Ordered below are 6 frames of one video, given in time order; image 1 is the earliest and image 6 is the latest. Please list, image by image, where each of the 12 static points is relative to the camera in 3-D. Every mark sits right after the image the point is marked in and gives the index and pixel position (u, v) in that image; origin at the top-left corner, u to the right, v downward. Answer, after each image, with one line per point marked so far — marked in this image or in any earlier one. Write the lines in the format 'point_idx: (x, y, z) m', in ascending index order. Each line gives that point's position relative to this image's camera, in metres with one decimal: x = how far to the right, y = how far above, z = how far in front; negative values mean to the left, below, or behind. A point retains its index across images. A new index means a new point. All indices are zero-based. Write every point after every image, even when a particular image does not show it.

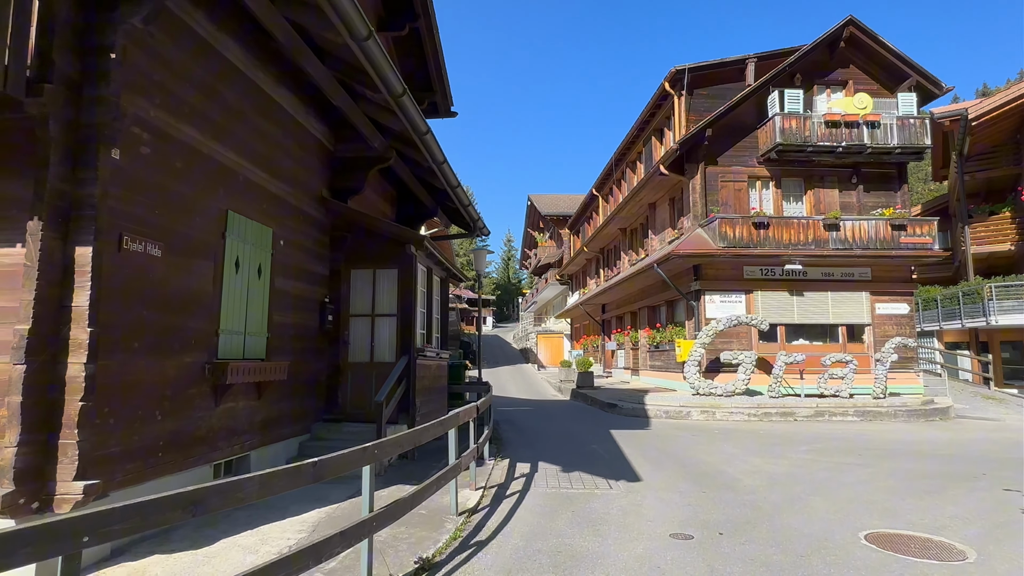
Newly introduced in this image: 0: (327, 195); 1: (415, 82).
0: (-2.5, +1.3, +8.0) m
1: (-1.9, +4.1, +11.7) m
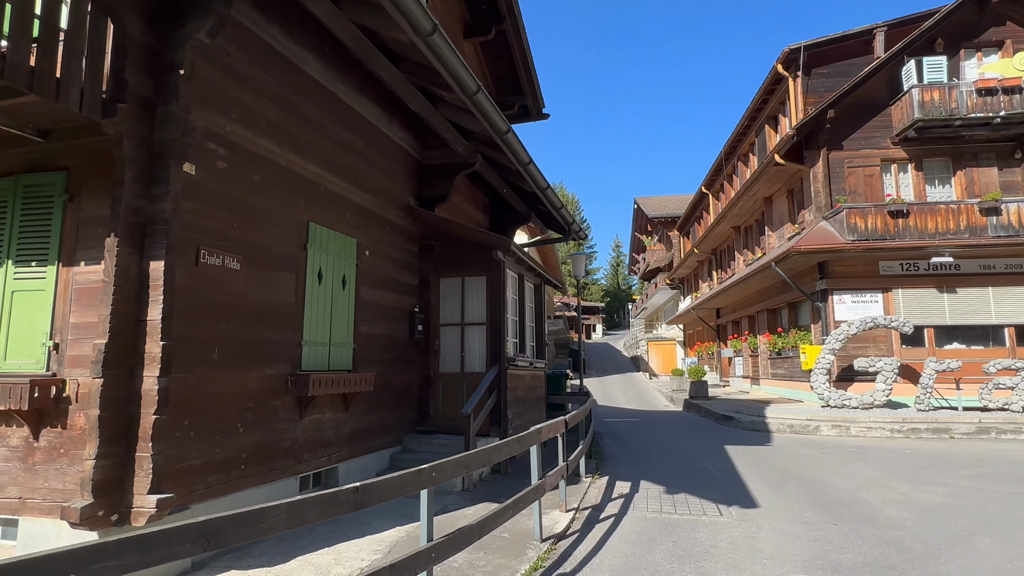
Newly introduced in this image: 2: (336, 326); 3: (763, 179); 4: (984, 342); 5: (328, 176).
0: (-1.3, +1.1, +8.0) m
1: (-0.1, +3.9, +11.6) m
2: (-1.8, -0.4, +6.0) m
3: (+7.1, +3.1, +16.7) m
4: (+11.1, -1.3, +13.8) m
5: (-1.9, +1.2, +6.1) m
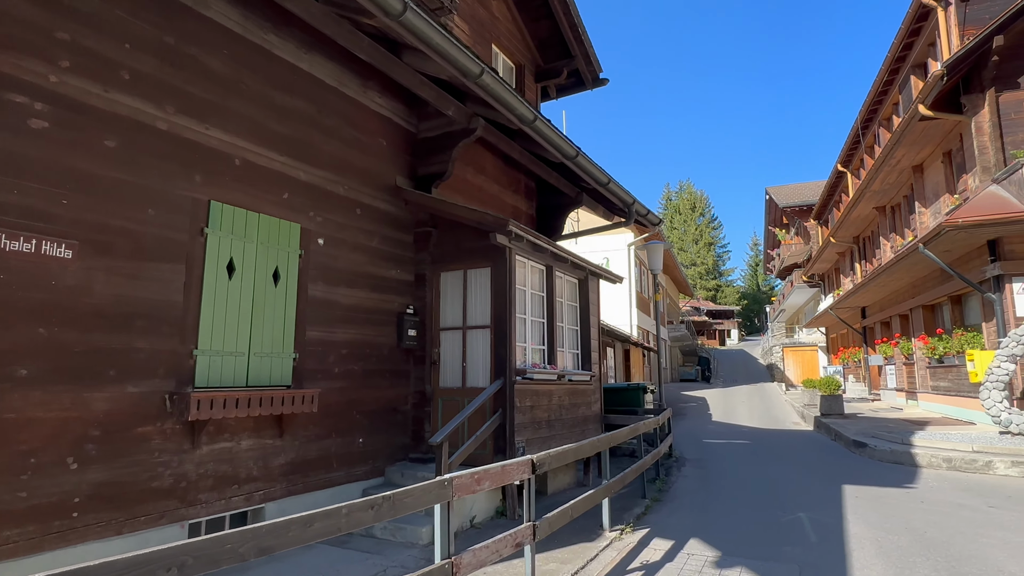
0: (-1.2, +1.2, +6.7) m
1: (+0.7, +4.0, +9.9) m
2: (-2.1, -0.4, +4.8) m
3: (+8.9, +3.3, +13.3) m
4: (+12.3, -0.9, +9.5) m
5: (-2.2, +1.2, +4.9) m
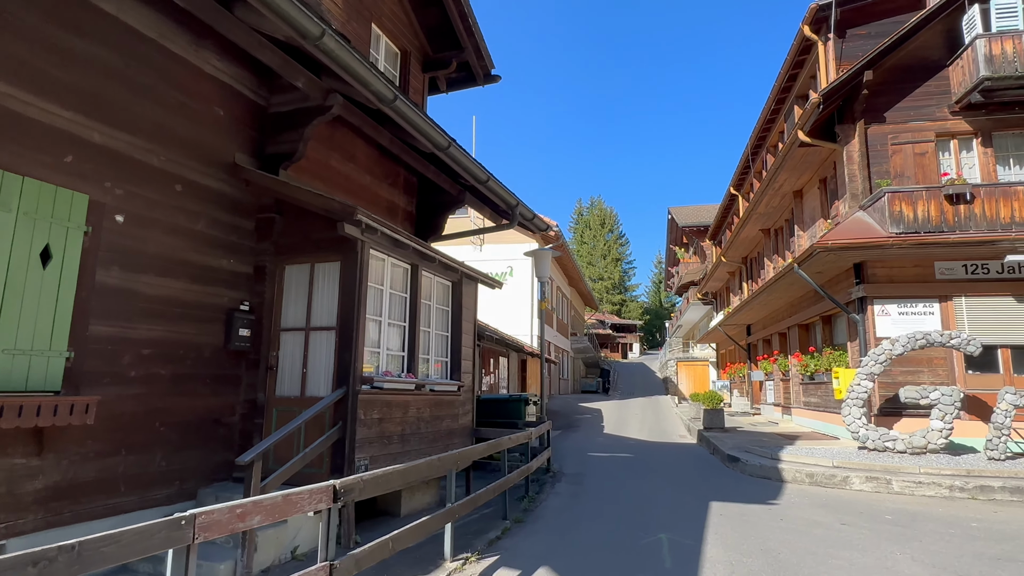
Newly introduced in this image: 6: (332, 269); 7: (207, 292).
0: (-2.6, +1.2, +5.8) m
1: (-1.1, +3.9, +9.4) m
2: (-3.3, -0.2, +3.9) m
3: (+6.5, +2.8, +13.9) m
4: (+10.2, -1.4, +10.5) m
5: (-3.4, +1.3, +4.0) m
6: (-1.8, +0.2, +5.8) m
7: (-2.8, 0.0, +5.4) m
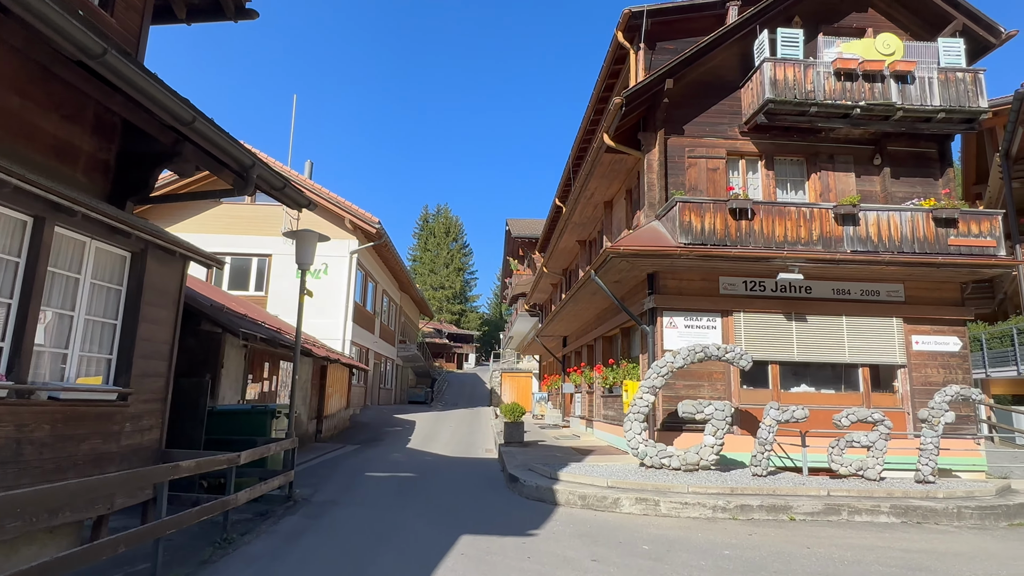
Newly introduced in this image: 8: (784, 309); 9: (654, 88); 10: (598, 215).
0: (-4.9, +1.6, +3.5) m
1: (-4.2, +4.2, +7.3) m
2: (-5.1, +0.2, +1.4) m
3: (+1.9, +2.6, +13.5) m
4: (+6.1, -1.8, +11.2) m
5: (-5.1, +1.8, +1.5) m
6: (-4.1, +0.5, +3.6) m
7: (-5.0, +0.4, +2.9) m
8: (+5.1, -0.4, +11.0) m
9: (+2.7, +3.8, +11.1) m
10: (+2.4, +2.0, +16.5) m
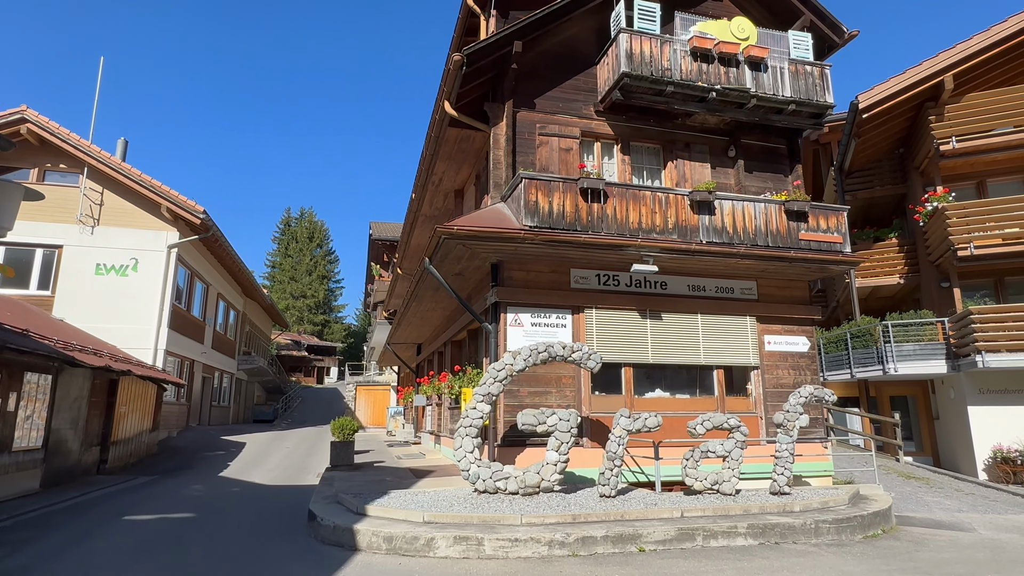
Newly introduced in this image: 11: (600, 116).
0: (-6.1, +2.0, +0.6) m
1: (-6.1, +4.5, +4.6) m
2: (-5.8, +0.7, -1.5) m
3: (-1.4, +2.7, +11.9) m
4: (+3.1, -1.8, +10.3) m
5: (-5.9, +2.2, -1.4) m
6: (-5.3, +0.9, +0.9) m
7: (-6.0, +0.8, 0.0) m
8: (+2.2, -0.3, +10.0) m
9: (-0.2, +3.9, +9.7) m
10: (-1.6, +2.1, +14.9) m
11: (+1.6, +3.1, +10.8) m
